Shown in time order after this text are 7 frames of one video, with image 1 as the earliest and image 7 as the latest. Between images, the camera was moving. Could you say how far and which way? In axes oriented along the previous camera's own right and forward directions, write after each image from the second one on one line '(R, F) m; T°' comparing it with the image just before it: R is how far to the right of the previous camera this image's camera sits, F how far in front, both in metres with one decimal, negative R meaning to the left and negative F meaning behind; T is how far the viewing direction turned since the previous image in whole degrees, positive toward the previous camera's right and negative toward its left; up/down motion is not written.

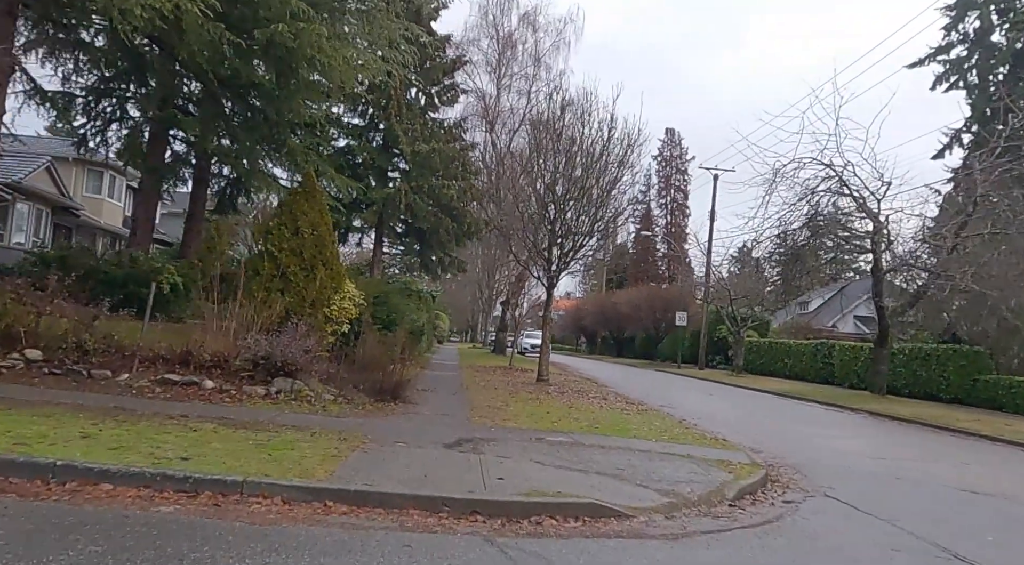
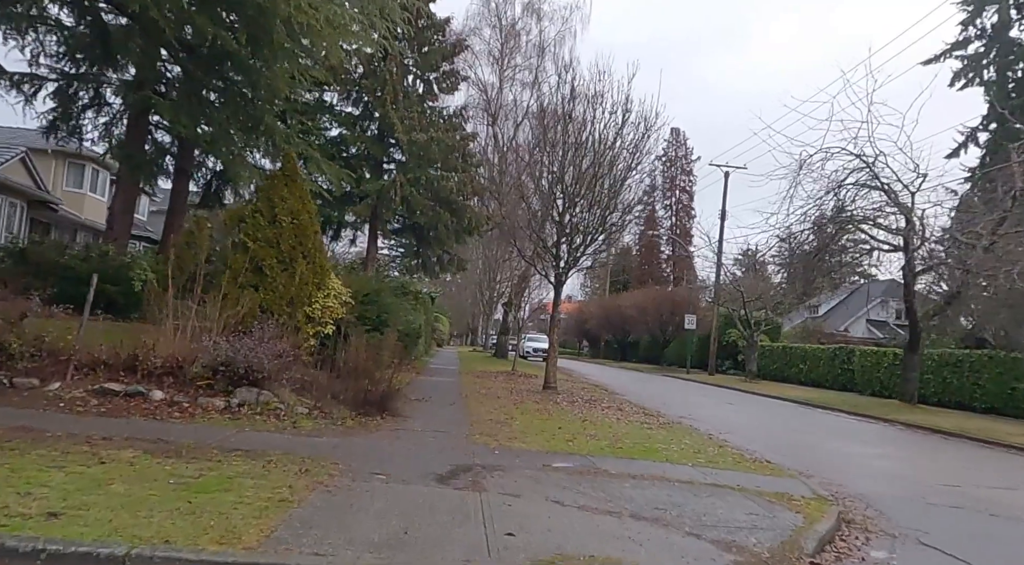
(-0.1, +1.6) m; 0°
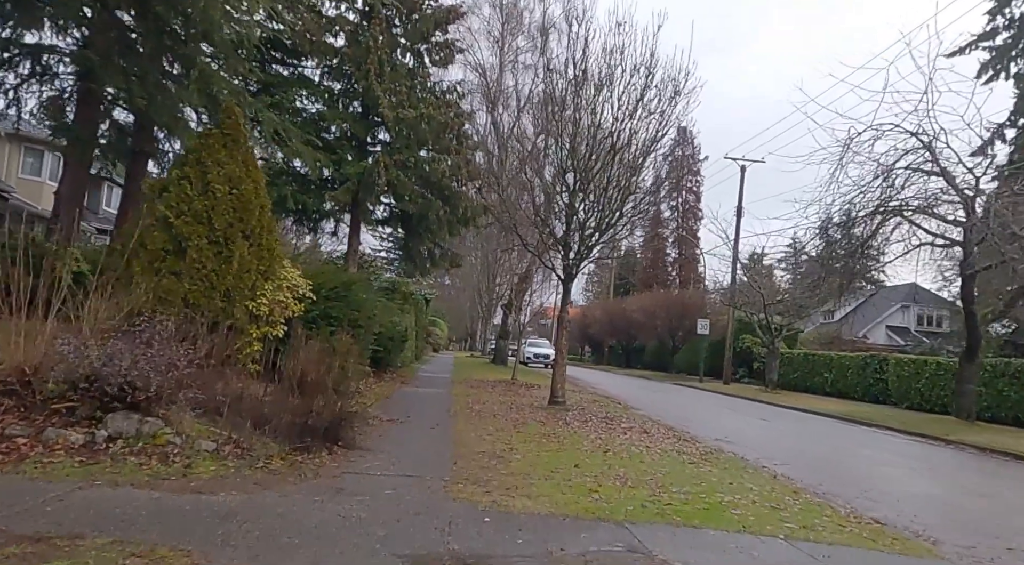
(0.0, +2.7) m; 0°
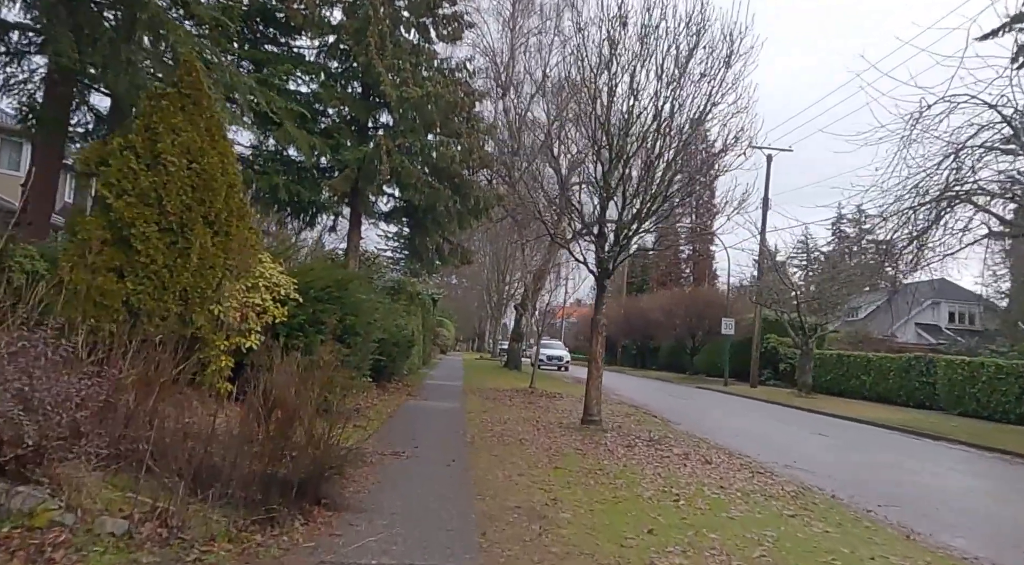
(-0.3, +2.0) m; 0°
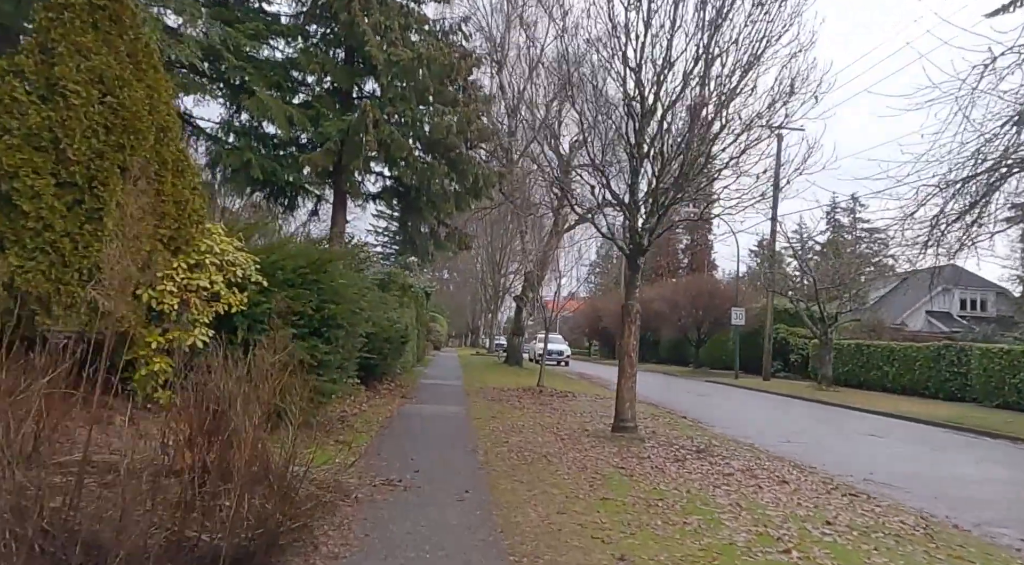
(-0.3, +1.9) m; +1°
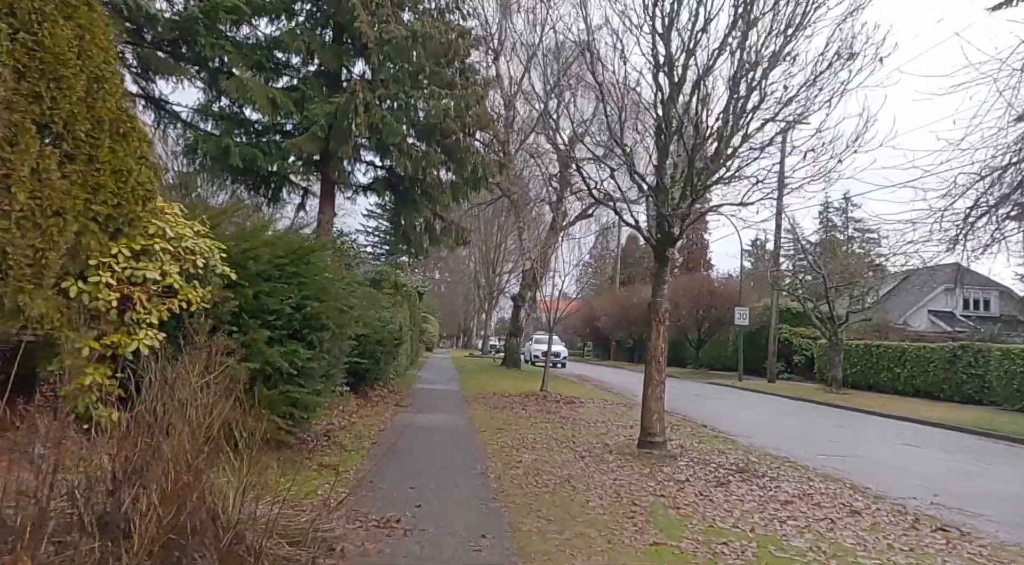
(-0.2, +1.2) m; +1°
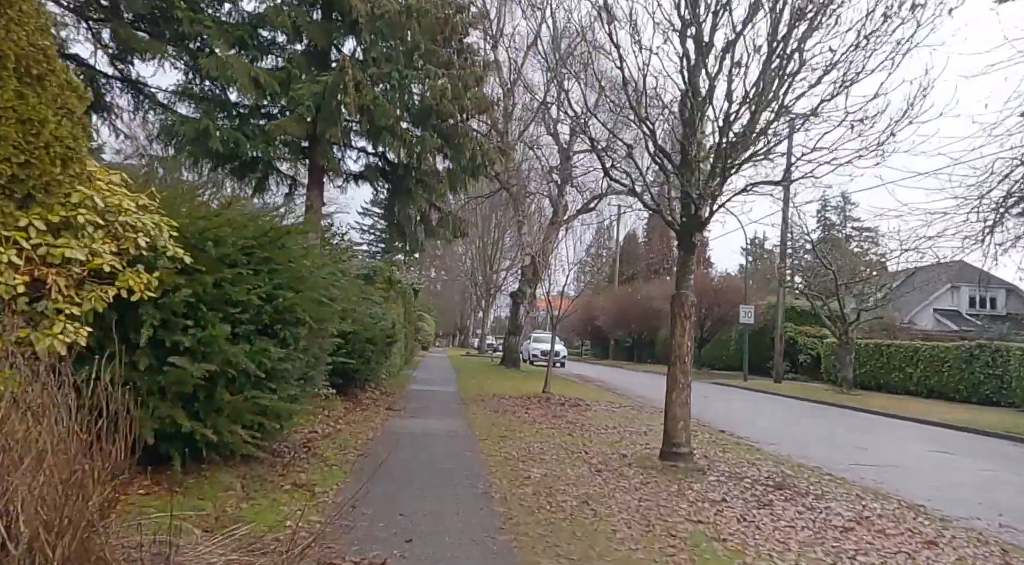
(-0.1, +1.0) m; 0°
